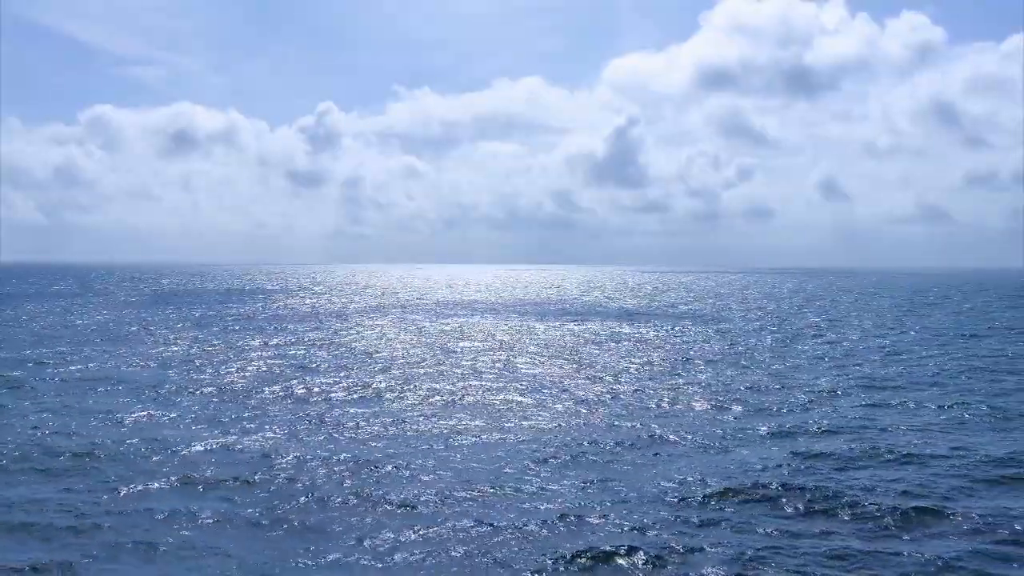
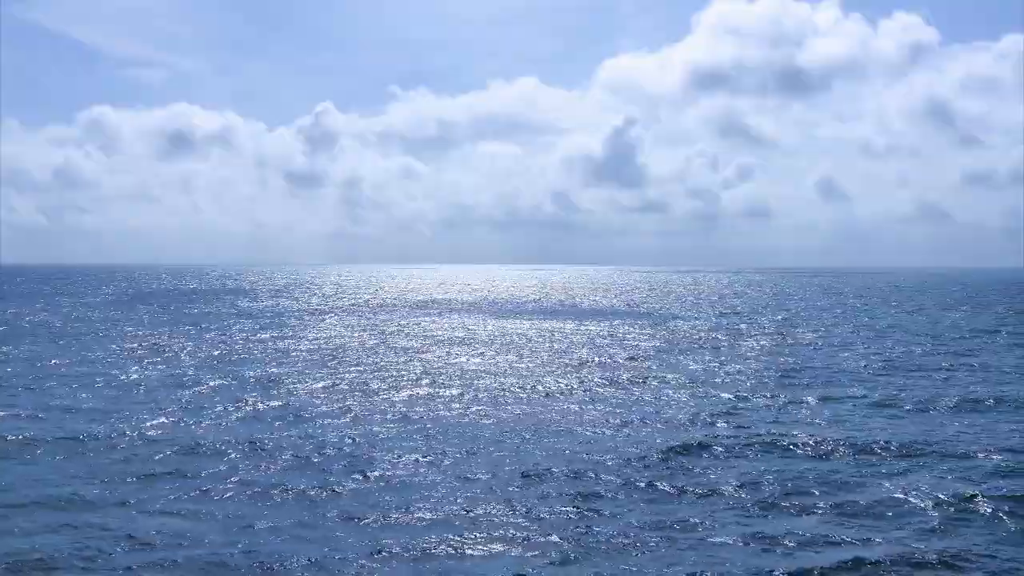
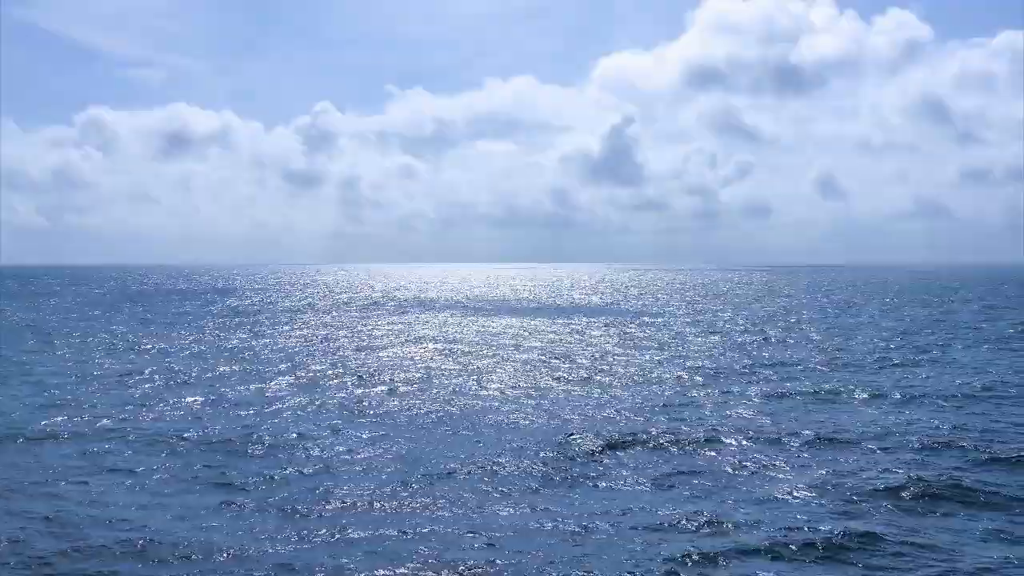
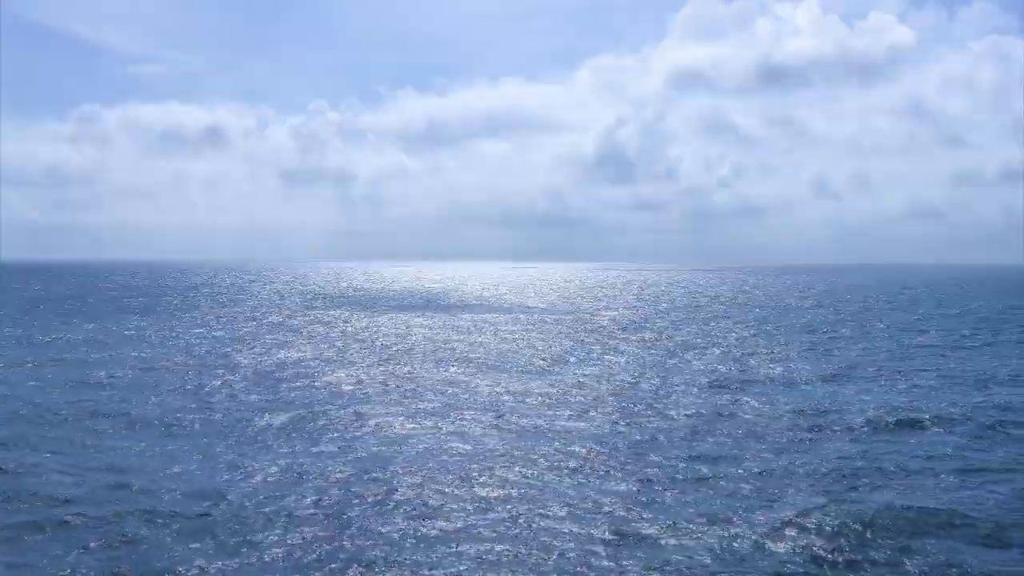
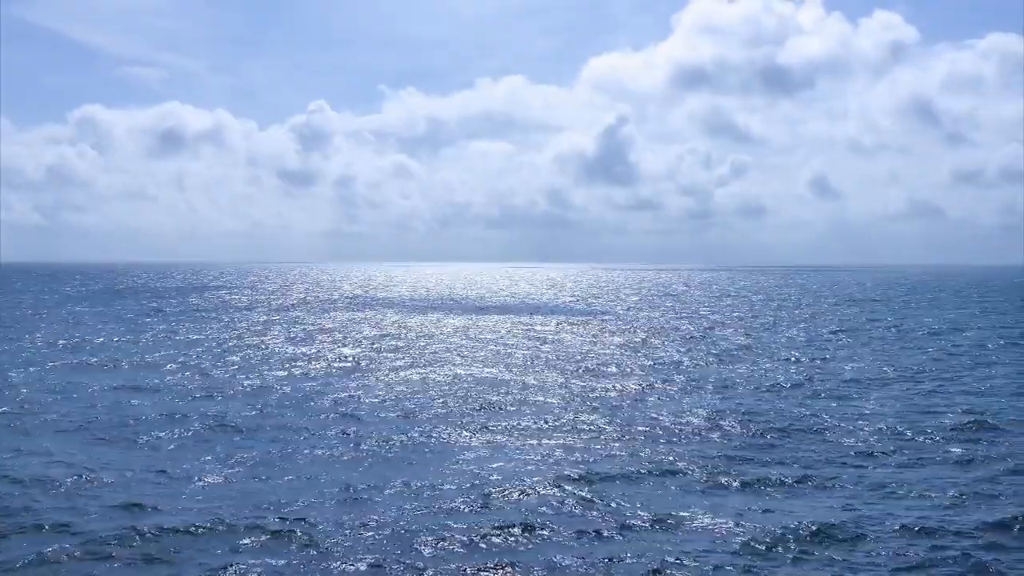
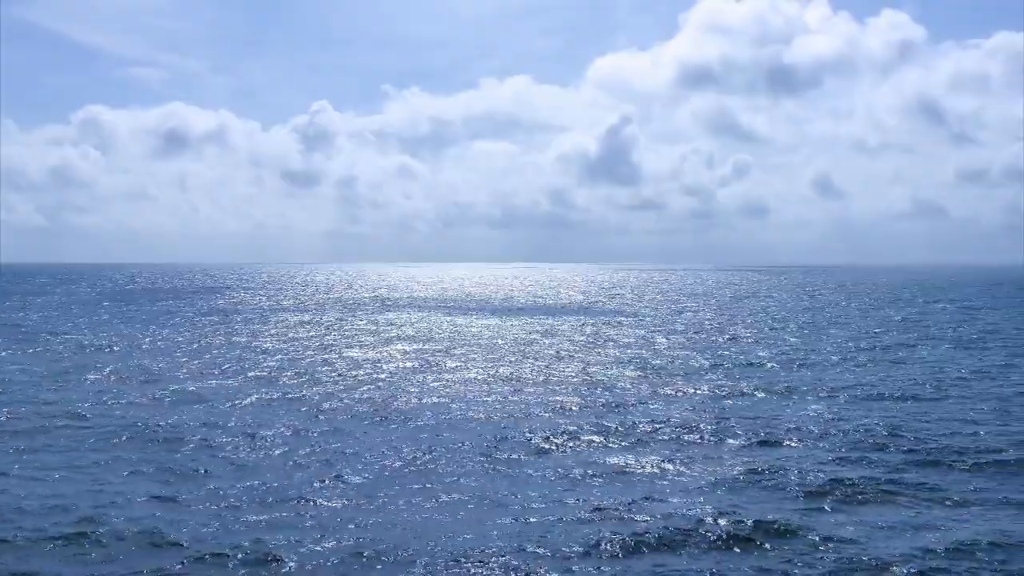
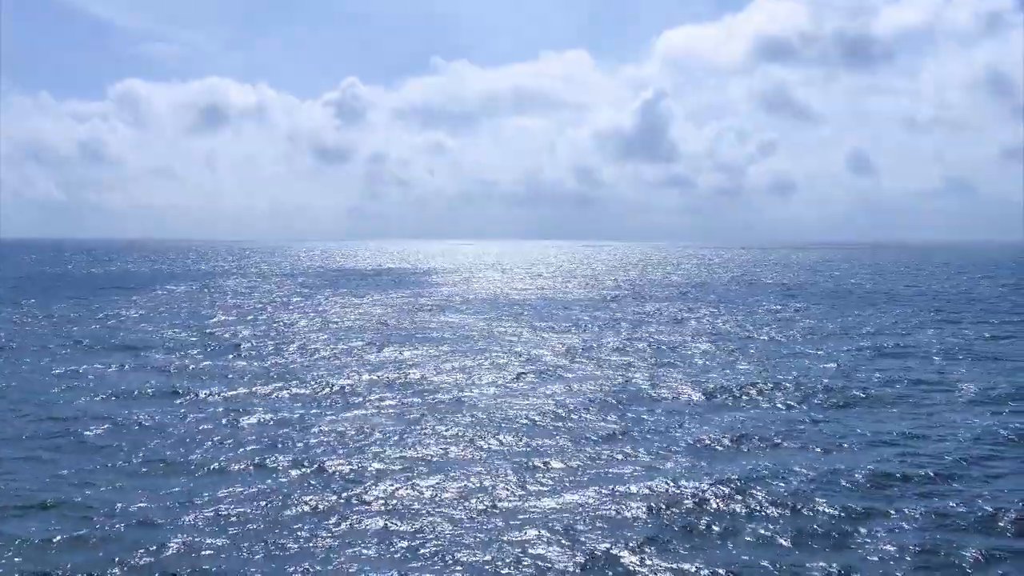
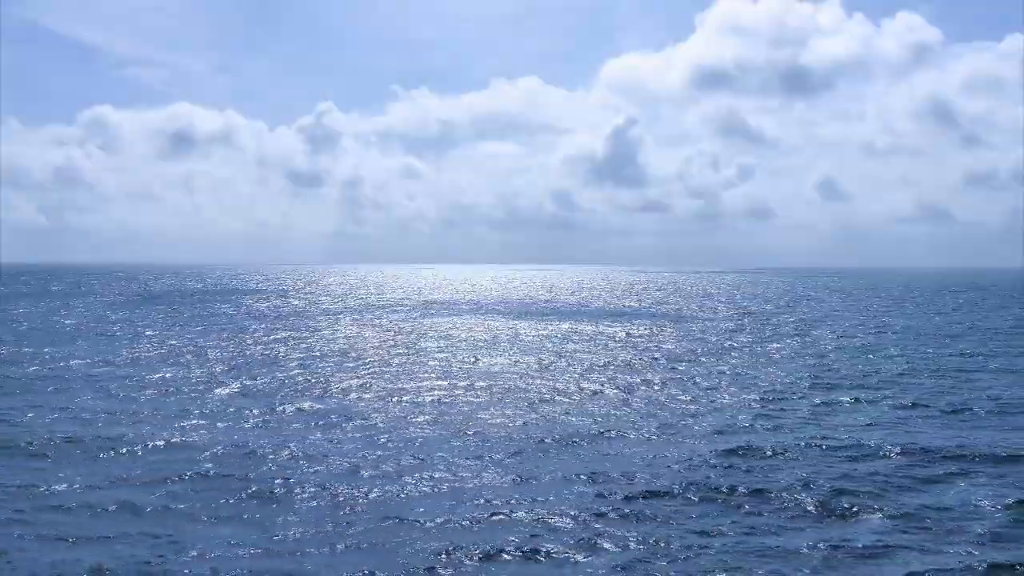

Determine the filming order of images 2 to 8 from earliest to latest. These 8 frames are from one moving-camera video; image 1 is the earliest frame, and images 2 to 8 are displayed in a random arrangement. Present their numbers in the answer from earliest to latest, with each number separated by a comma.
8, 2, 3, 6, 5, 4, 7
